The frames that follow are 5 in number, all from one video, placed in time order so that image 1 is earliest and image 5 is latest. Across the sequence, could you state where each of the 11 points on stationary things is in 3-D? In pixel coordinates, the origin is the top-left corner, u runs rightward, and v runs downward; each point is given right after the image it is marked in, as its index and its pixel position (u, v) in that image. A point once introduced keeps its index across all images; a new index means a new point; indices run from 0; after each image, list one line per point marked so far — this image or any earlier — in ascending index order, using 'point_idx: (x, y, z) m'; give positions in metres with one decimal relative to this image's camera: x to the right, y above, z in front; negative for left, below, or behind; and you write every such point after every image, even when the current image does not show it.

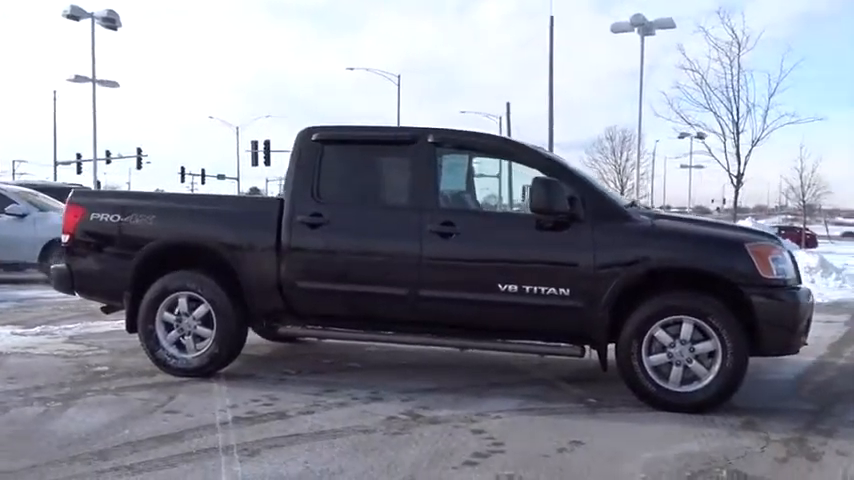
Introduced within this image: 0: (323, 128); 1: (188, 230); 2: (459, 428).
0: (-0.7, +0.8, +6.0) m
1: (-1.6, +0.1, +6.0) m
2: (+0.2, -1.0, +4.8) m
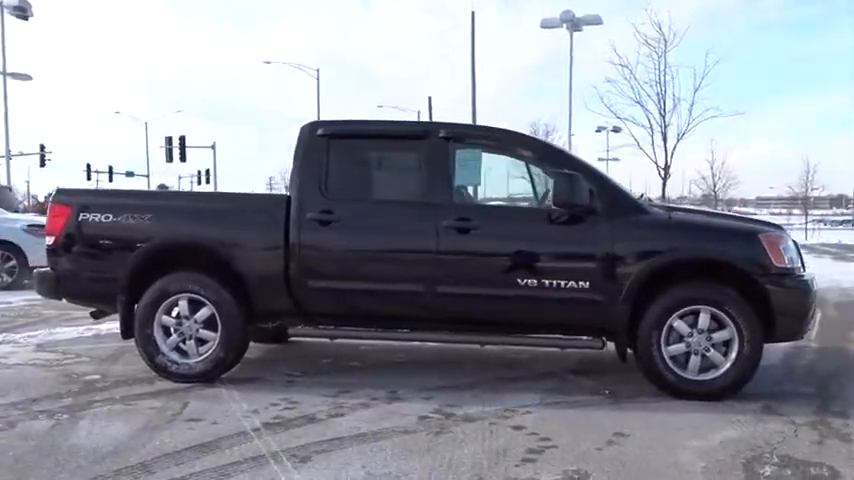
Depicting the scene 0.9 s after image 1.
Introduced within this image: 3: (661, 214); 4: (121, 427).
0: (-0.6, +0.8, +5.9) m
1: (-1.6, +0.1, +5.7) m
2: (+0.4, -1.0, +4.7) m
3: (+1.5, +0.2, +5.5) m
4: (-1.6, -1.0, +4.7) m
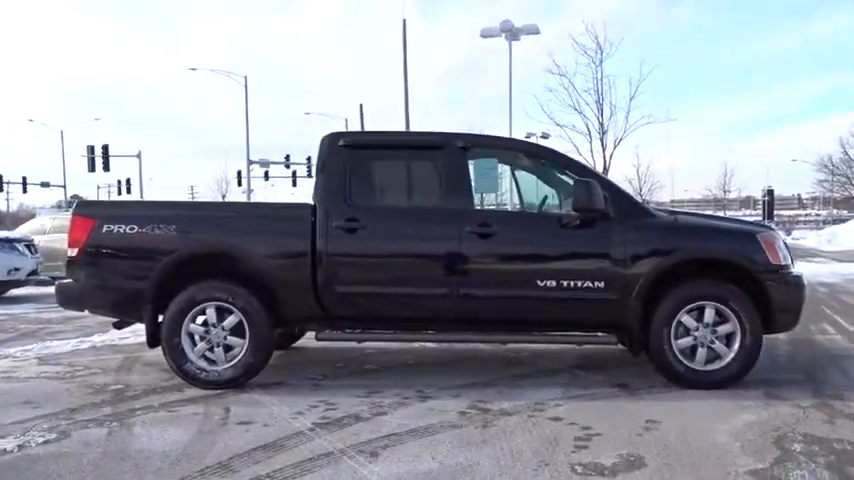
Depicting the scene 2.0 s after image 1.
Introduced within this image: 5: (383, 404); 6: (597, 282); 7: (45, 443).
0: (-0.5, +0.7, +6.1) m
1: (-1.4, 0.0, +5.9) m
2: (+0.6, -1.0, +5.0) m
3: (+1.6, +0.2, +6.0) m
4: (-1.4, -1.1, +4.8) m
5: (-0.3, -1.0, +5.4) m
6: (+1.1, -0.3, +5.8) m
7: (-2.0, -1.1, +4.6) m
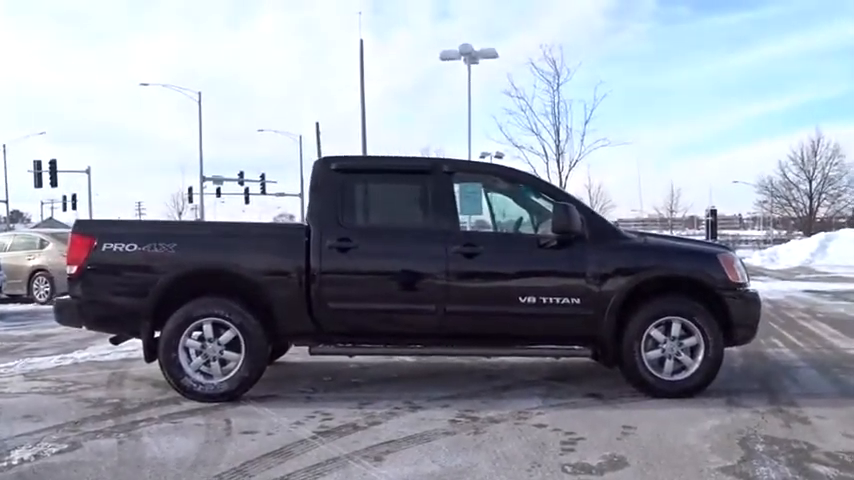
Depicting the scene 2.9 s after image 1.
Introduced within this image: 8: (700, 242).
0: (-0.6, +0.6, +6.4) m
1: (-1.5, -0.1, +6.2) m
2: (+0.6, -1.1, +5.4) m
3: (+1.5, 0.0, +6.4) m
4: (-1.4, -1.2, +5.1) m
5: (-0.3, -1.1, +5.7) m
6: (+1.0, -0.4, +6.2) m
7: (-2.0, -1.2, +4.9) m
8: (+2.0, 0.0, +6.6) m
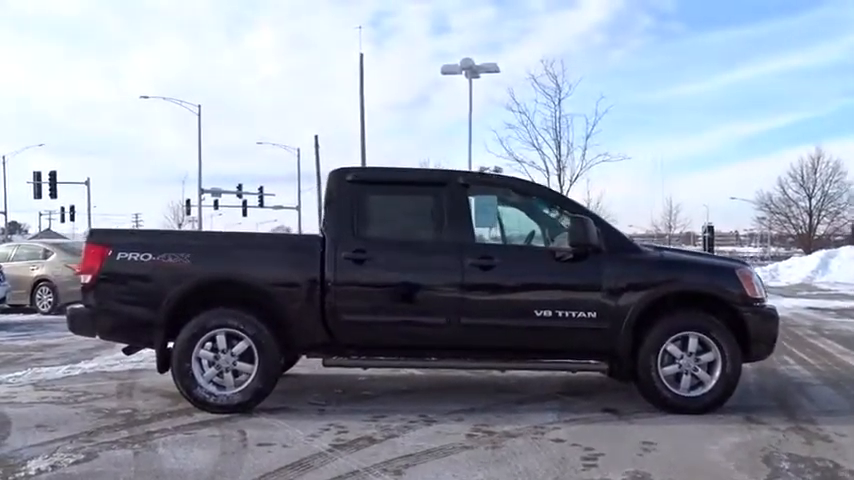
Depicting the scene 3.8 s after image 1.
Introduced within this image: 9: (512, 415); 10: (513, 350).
0: (-0.5, +0.5, +6.4) m
1: (-1.4, -0.2, +6.1) m
2: (+0.7, -1.2, +5.4) m
3: (+1.6, -0.1, +6.4) m
4: (-1.3, -1.2, +5.0) m
5: (-0.2, -1.2, +5.7) m
6: (+1.1, -0.5, +6.2) m
7: (-1.9, -1.2, +4.8) m
8: (+2.2, -0.1, +6.6) m
9: (+0.6, -1.2, +6.1) m
10: (+0.6, -0.8, +6.3) m
